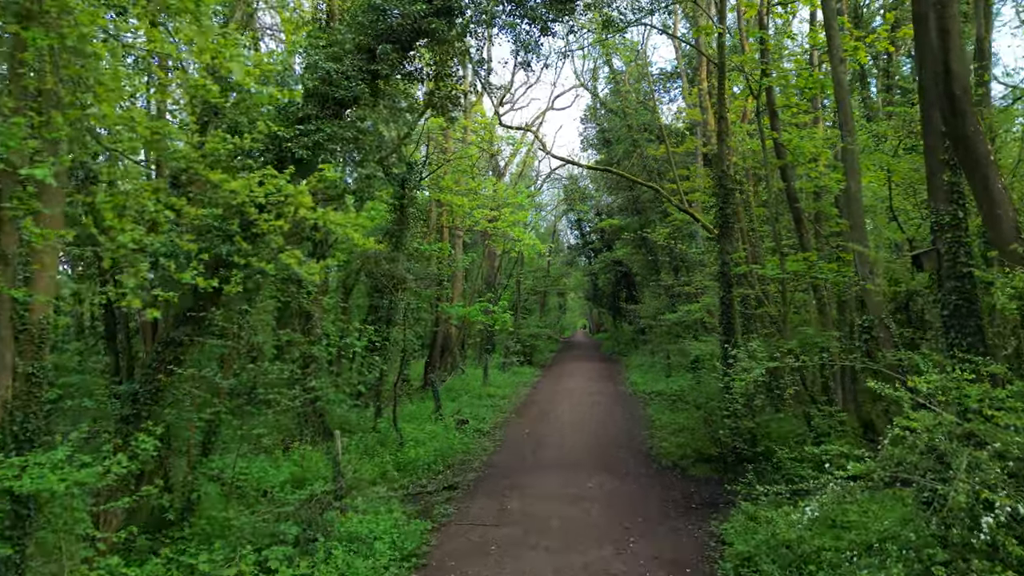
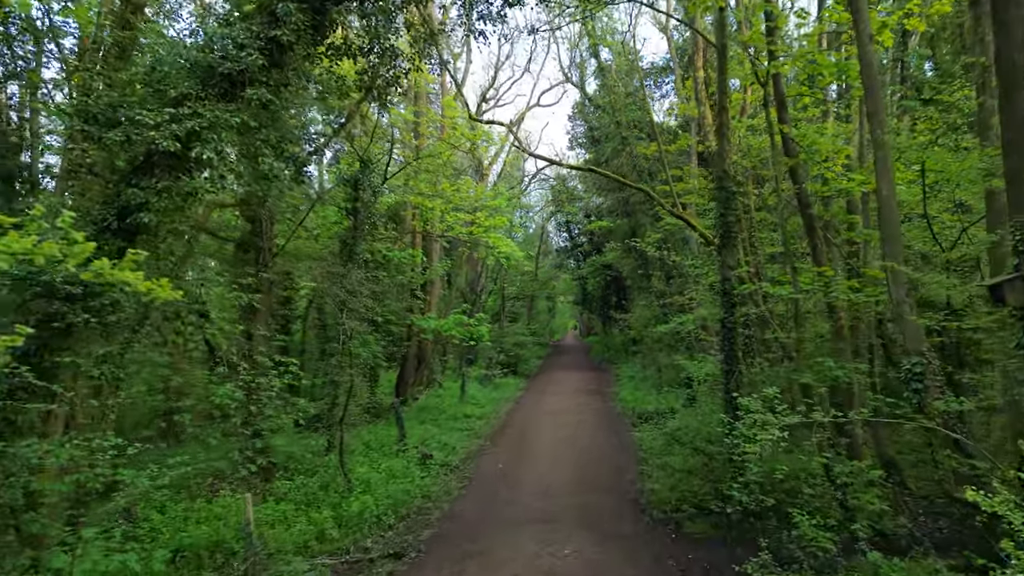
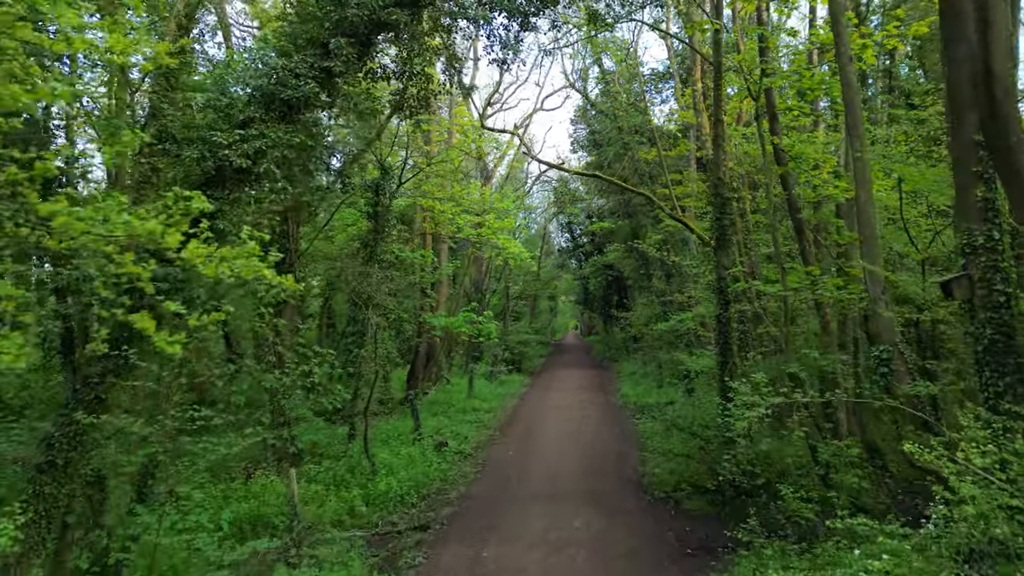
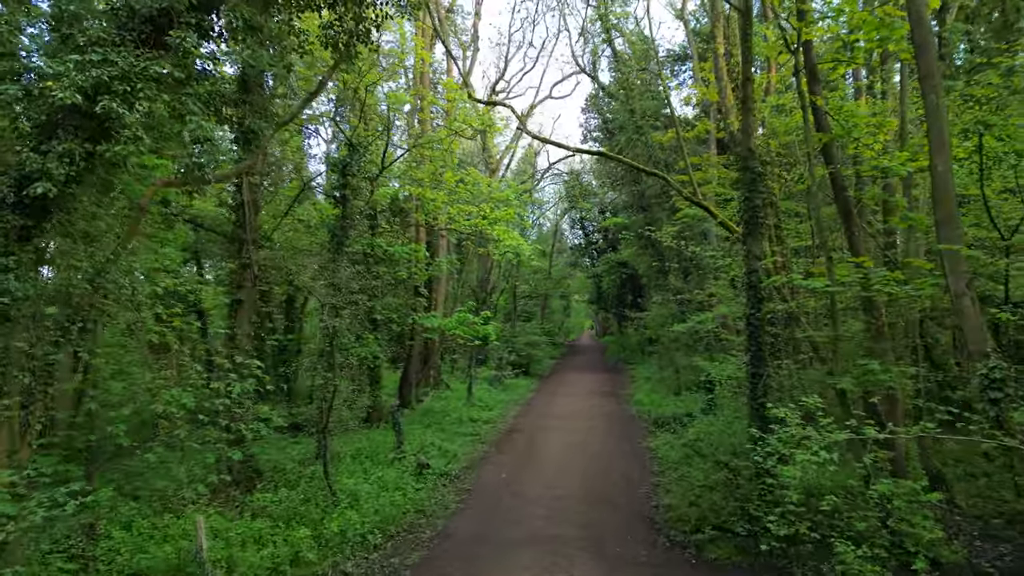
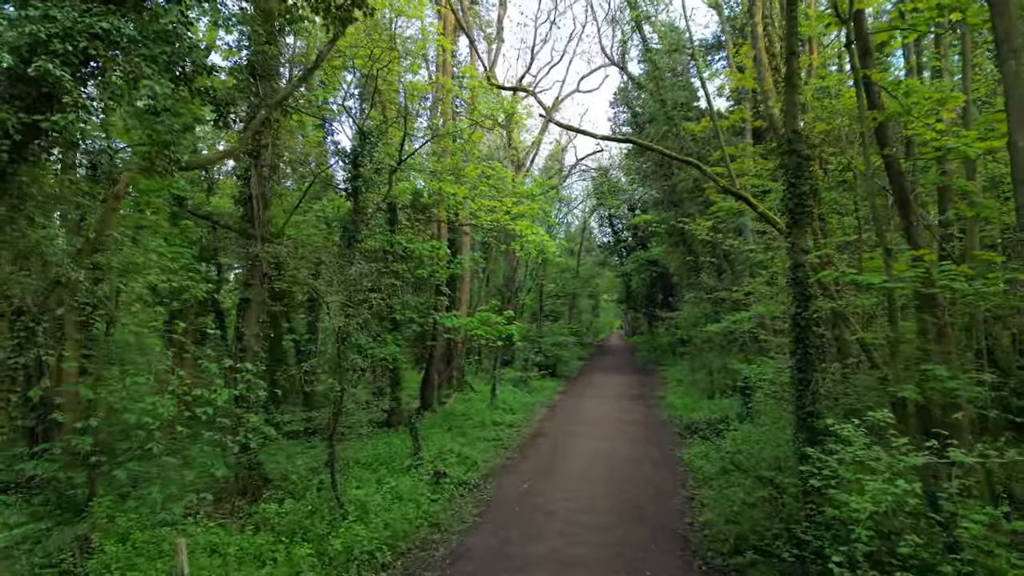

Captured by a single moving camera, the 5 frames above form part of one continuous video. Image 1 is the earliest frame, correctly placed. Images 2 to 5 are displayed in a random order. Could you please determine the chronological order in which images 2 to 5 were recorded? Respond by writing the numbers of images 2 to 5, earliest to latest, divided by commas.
3, 2, 4, 5
